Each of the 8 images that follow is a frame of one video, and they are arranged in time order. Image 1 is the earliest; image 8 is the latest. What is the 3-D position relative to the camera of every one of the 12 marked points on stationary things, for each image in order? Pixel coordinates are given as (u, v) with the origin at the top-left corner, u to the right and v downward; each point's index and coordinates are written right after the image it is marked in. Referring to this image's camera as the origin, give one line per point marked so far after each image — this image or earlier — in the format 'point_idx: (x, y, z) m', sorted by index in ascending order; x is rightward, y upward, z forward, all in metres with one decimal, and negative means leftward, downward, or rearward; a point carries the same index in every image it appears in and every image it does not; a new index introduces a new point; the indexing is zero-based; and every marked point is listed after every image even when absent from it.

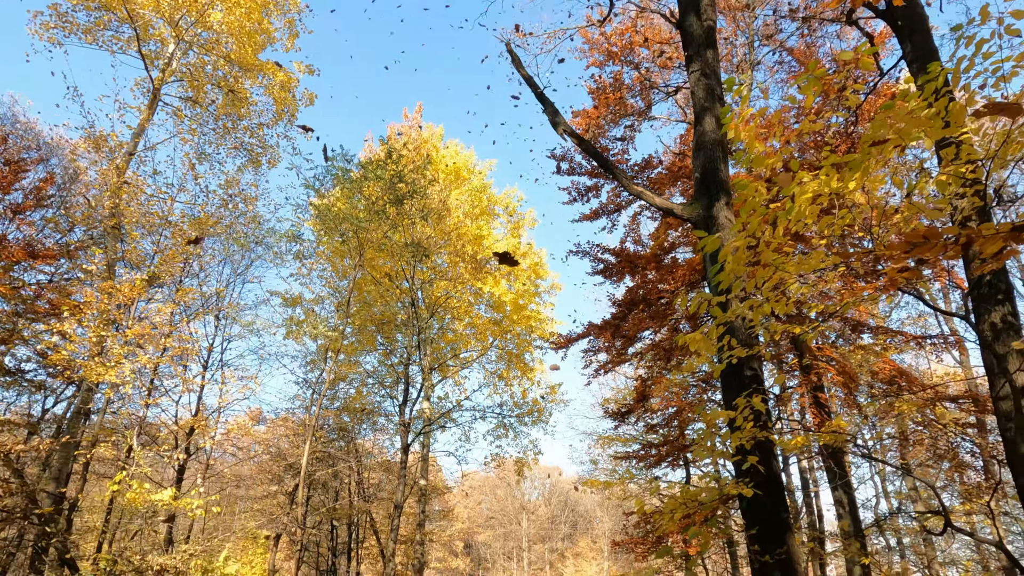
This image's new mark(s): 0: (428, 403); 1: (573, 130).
0: (-1.5, -2.1, +12.0) m
1: (+0.4, +1.1, +4.8) m
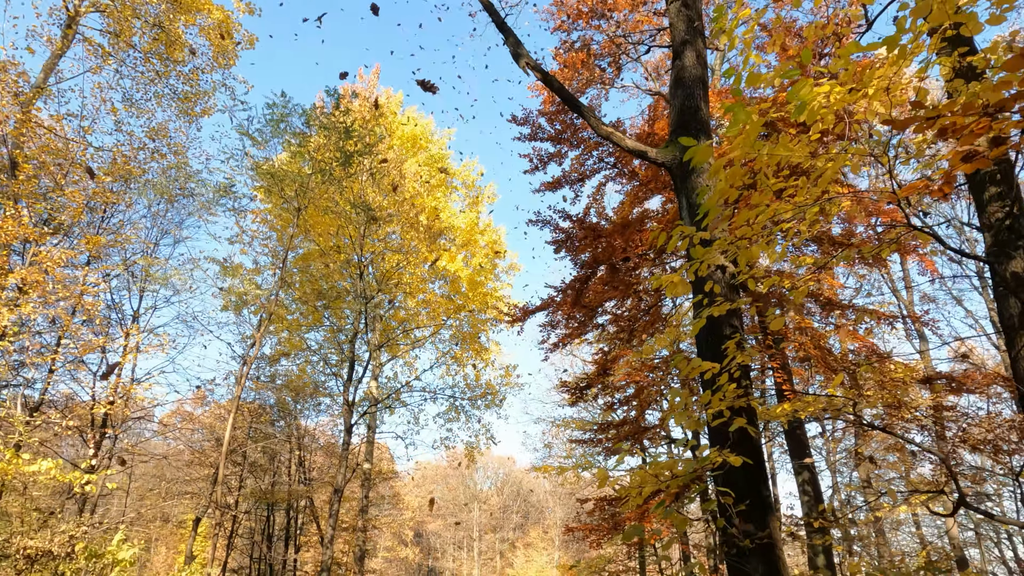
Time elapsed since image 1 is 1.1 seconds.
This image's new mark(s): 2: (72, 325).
0: (-2.3, -1.7, +11.4) m
1: (+0.2, +1.4, +4.2) m
2: (-4.5, -0.4, +6.8) m
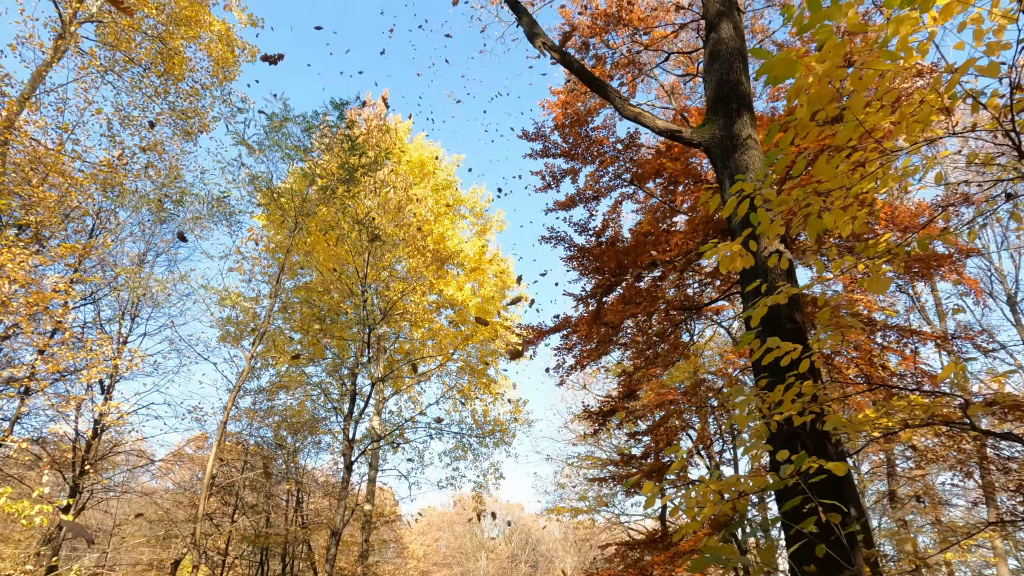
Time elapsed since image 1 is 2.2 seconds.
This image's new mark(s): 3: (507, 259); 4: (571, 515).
0: (-2.2, -2.1, +10.8) m
1: (+0.2, +1.4, +3.8) m
2: (-4.4, -0.6, +6.3) m
3: (-0.1, +0.5, +12.1) m
4: (+0.9, -3.4, +9.8) m
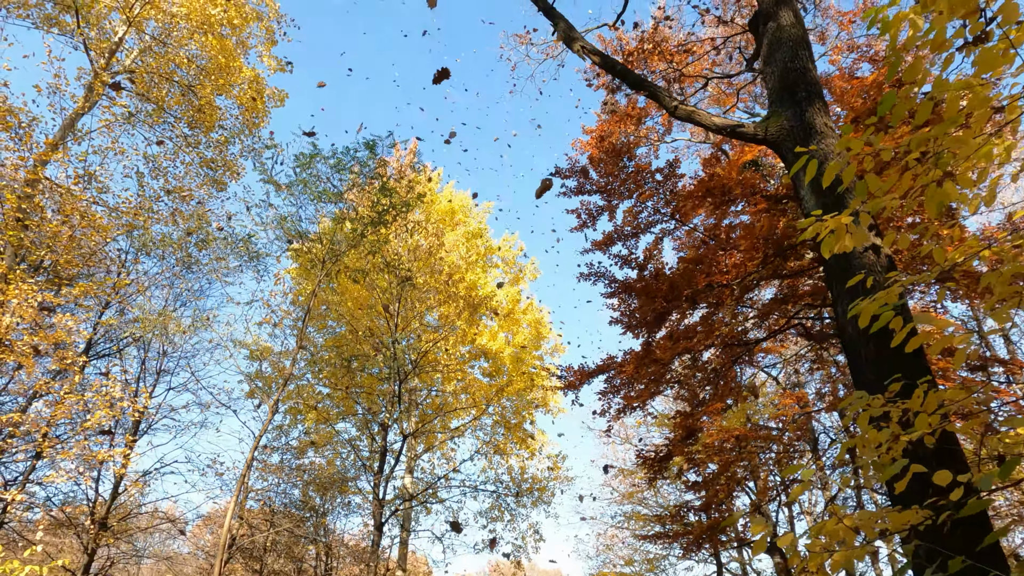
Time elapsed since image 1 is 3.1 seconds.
0: (-1.6, -2.9, +10.2) m
1: (+0.4, +1.3, +3.6) m
2: (-4.1, -1.0, +6.0) m
3: (+0.5, -0.4, +11.7) m
4: (+1.5, -4.0, +9.1) m
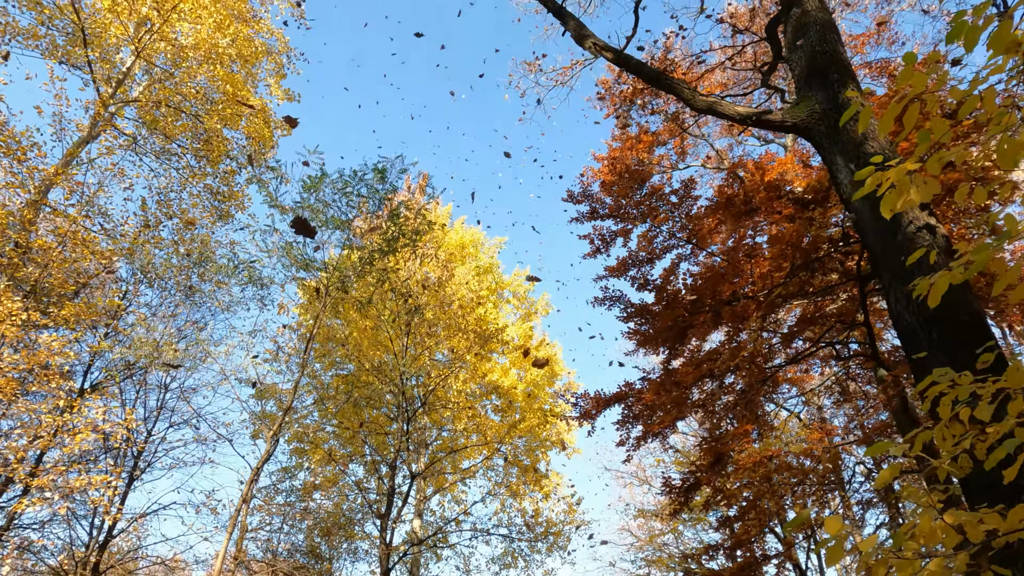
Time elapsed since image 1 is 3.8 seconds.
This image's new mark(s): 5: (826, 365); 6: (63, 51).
0: (-1.4, -3.5, +9.8) m
1: (+0.5, +1.3, +3.4) m
2: (-3.9, -1.3, +5.8) m
3: (+0.7, -1.0, +11.4) m
4: (+1.7, -4.4, +8.5) m
5: (+3.5, -0.9, +7.3) m
6: (-4.2, +2.2, +6.2) m
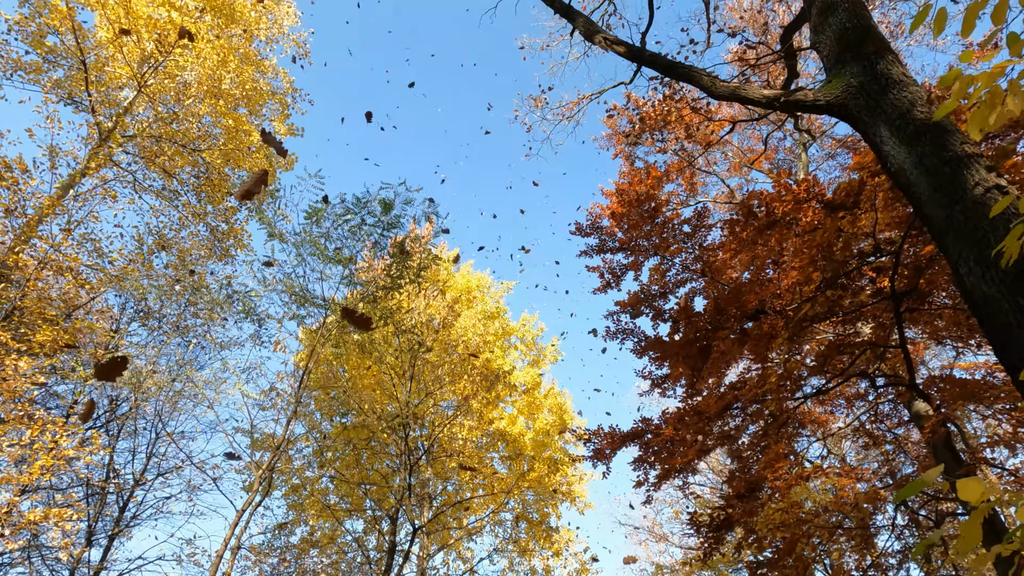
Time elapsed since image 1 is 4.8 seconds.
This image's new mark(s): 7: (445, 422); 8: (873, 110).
0: (-1.2, -4.1, +9.2) m
1: (+0.5, +1.2, +3.2) m
2: (-3.9, -1.6, +5.4) m
3: (+0.8, -1.7, +11.0) m
4: (+1.8, -4.9, +7.8) m
5: (+3.6, -1.2, +6.9) m
6: (-4.2, +1.9, +6.2) m
7: (-0.8, -1.6, +8.2) m
8: (+1.3, +0.6, +2.3) m
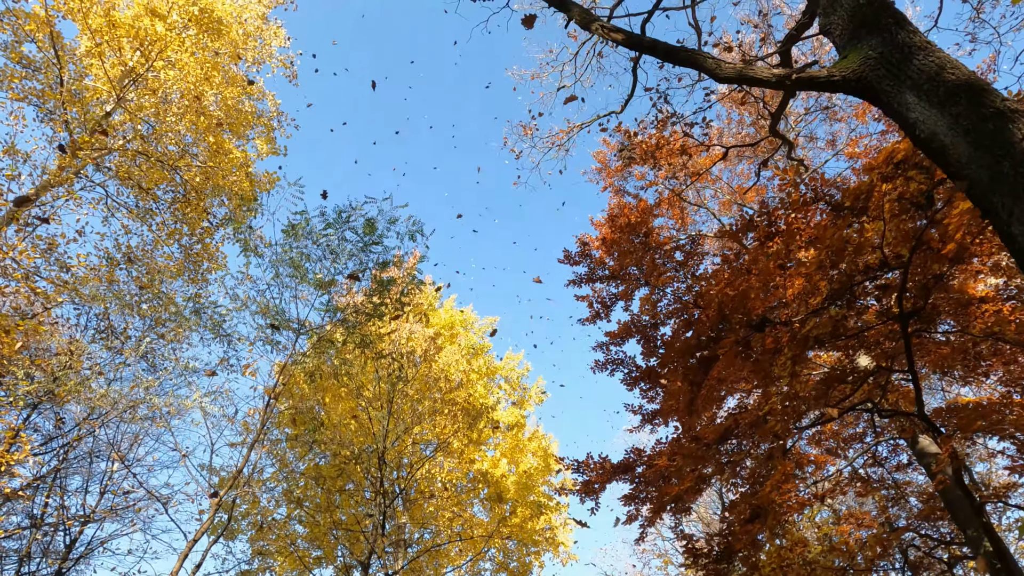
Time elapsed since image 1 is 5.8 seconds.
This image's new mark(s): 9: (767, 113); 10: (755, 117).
0: (-1.5, -4.5, +8.5) m
1: (+0.5, +1.2, +3.1) m
2: (-4.0, -1.7, +4.9) m
3: (+0.6, -2.3, +10.6) m
4: (+1.5, -5.3, +7.1) m
5: (+3.4, -1.6, +6.6) m
6: (-4.3, +1.8, +5.9) m
7: (-1.0, -2.0, +7.8) m
8: (+1.2, +0.7, +2.1) m
9: (+2.6, +1.8, +6.7) m
10: (+2.6, +1.9, +7.2) m
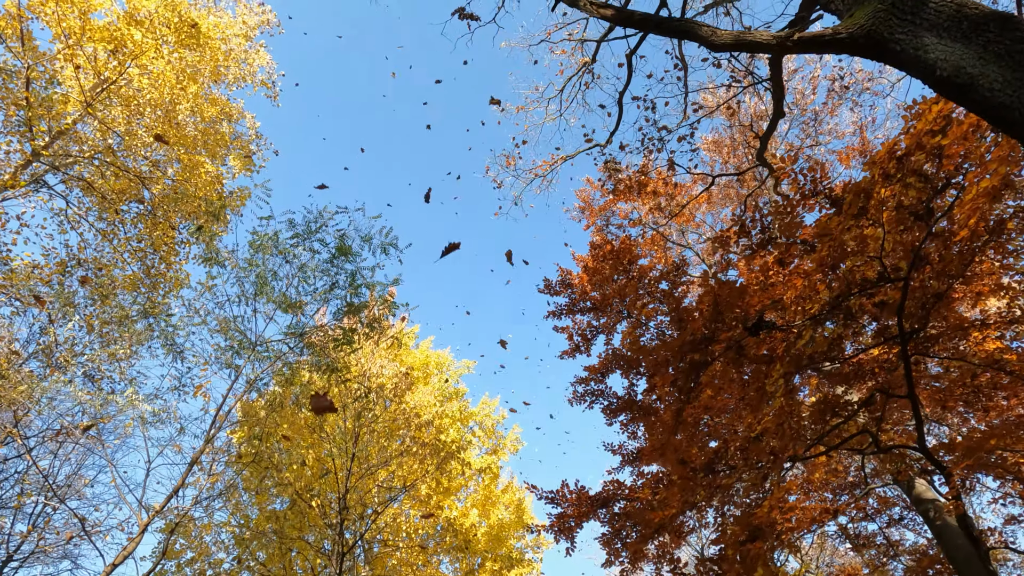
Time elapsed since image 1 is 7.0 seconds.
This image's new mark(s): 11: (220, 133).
0: (-2.0, -4.9, +7.7) m
1: (+0.4, +1.2, +2.9) m
2: (-4.2, -1.6, +4.4) m
3: (+0.1, -3.0, +10.0) m
4: (+1.1, -5.6, +6.4) m
5: (+3.1, -2.0, +6.3) m
6: (-4.4, +1.7, +5.7) m
7: (-1.4, -2.3, +7.2) m
8: (+1.2, +0.8, +1.9) m
9: (+2.4, +1.4, +6.6) m
10: (+2.5, +1.4, +7.2) m
11: (-3.3, +1.8, +7.5) m
